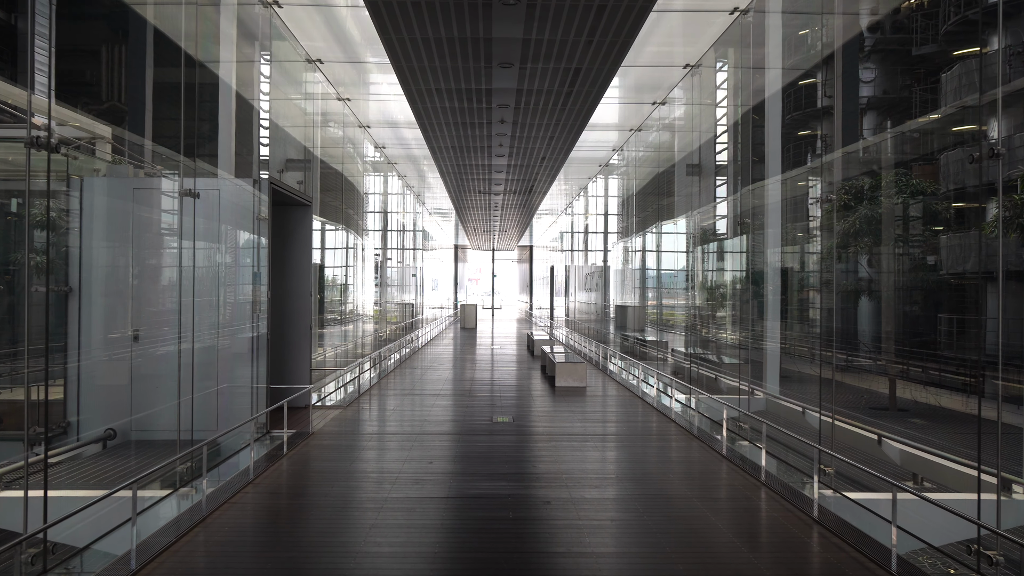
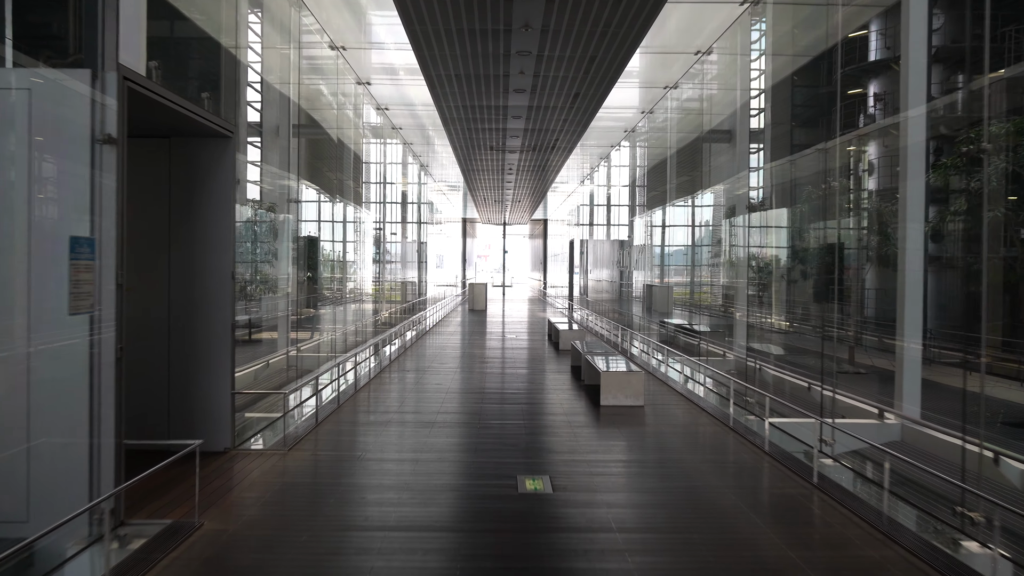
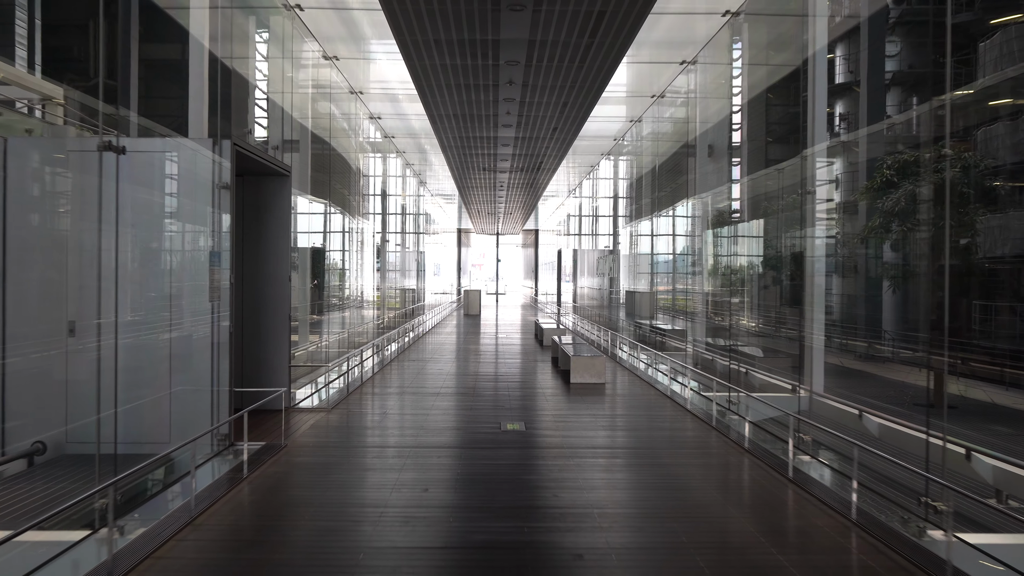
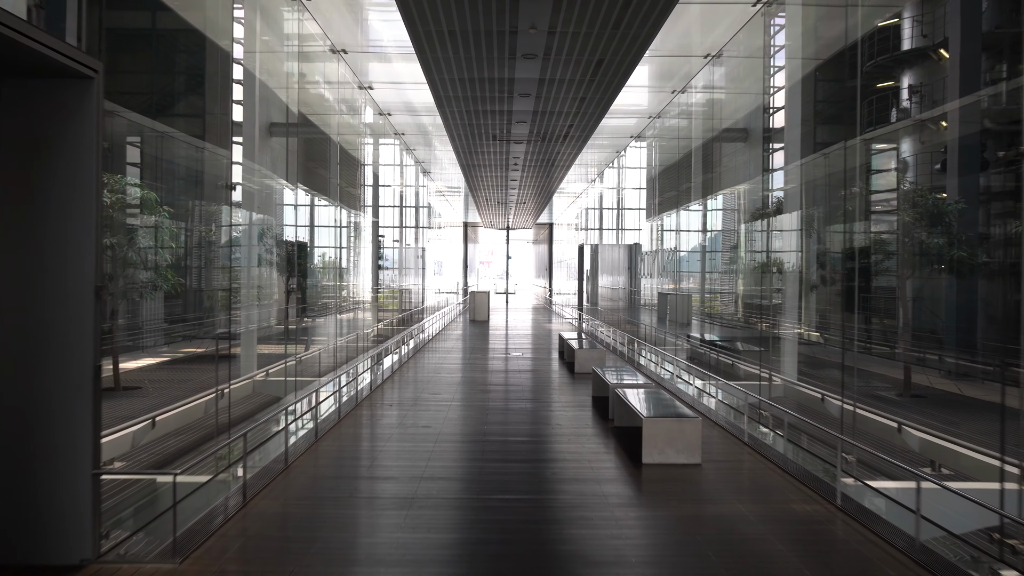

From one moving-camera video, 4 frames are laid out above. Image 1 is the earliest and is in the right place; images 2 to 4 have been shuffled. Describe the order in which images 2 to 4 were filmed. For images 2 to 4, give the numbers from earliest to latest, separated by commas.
3, 2, 4
